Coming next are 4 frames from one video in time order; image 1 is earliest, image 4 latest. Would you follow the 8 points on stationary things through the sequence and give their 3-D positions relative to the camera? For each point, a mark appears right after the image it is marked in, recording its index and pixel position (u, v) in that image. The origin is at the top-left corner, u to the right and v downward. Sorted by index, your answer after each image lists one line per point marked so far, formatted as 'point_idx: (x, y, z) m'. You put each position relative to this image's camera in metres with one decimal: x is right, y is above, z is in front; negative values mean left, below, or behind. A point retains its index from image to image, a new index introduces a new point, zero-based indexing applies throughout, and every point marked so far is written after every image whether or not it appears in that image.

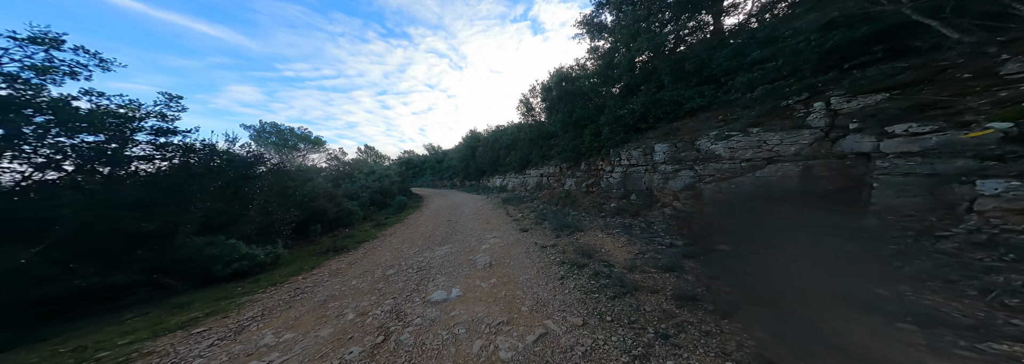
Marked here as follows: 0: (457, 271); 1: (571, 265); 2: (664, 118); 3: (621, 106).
0: (-1.2, -1.9, +4.4) m
1: (+1.1, -1.6, +3.9) m
2: (+5.7, +2.4, +7.7) m
3: (+4.8, +3.3, +9.1) m
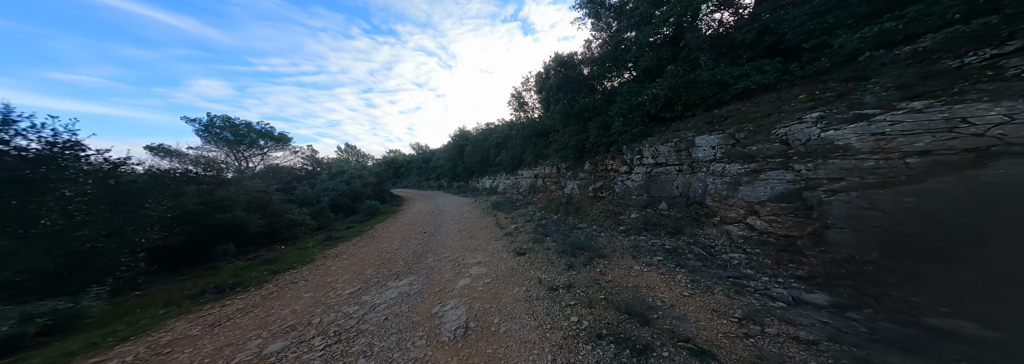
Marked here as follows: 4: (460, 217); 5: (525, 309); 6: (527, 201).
0: (-1.3, -2.0, +2.4) m
1: (+1.1, -1.6, +2.1) m
2: (+5.4, +2.3, +6.1) m
3: (+4.5, +3.2, +7.4) m
4: (-4.5, -2.8, +17.4) m
5: (+0.2, -1.8, +3.0) m
6: (+1.4, -1.7, +18.8) m
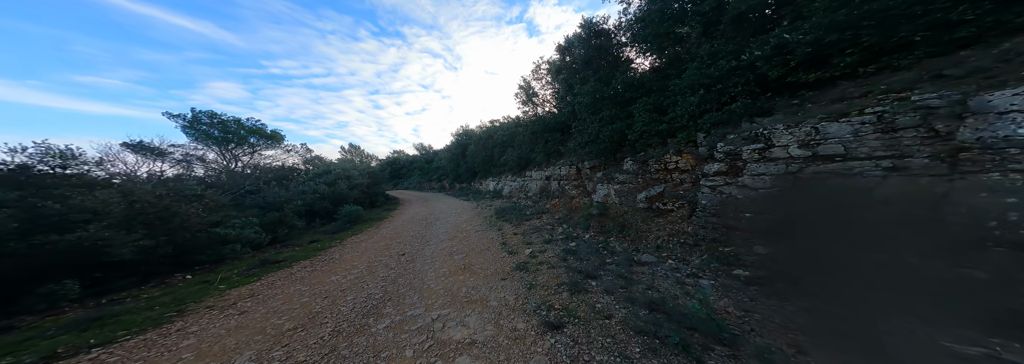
0: (-1.0, -1.9, -0.2) m
1: (+1.3, -1.6, -0.6) m
2: (+5.8, +2.1, +3.4) m
3: (+4.9, +3.0, +4.8) m
4: (-3.9, -3.0, +14.9) m
5: (+0.5, -1.8, +0.4) m
6: (+1.9, -2.0, +16.2) m
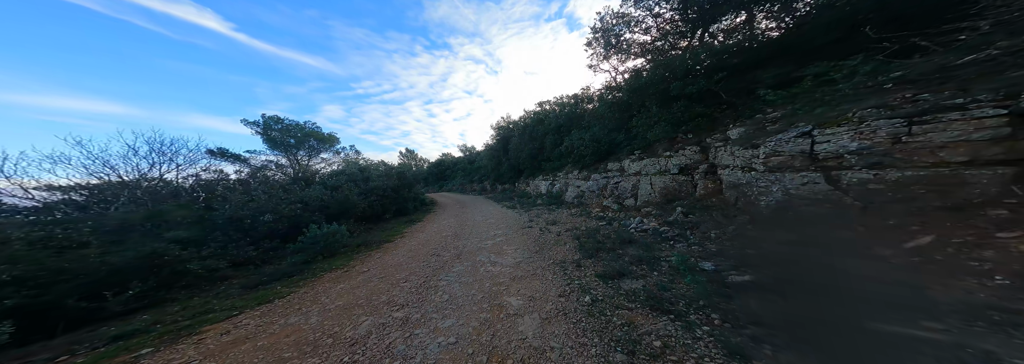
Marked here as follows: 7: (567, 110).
0: (-0.6, -1.9, -6.6) m
1: (+1.6, -1.5, -7.4) m
2: (+6.7, +2.3, -4.4) m
3: (+6.0, +3.2, -2.8) m
4: (-0.5, -3.0, +8.7) m
5: (+0.9, -1.7, -6.3) m
6: (+5.5, -1.9, +8.9) m
7: (+4.9, +6.5, +19.7) m
